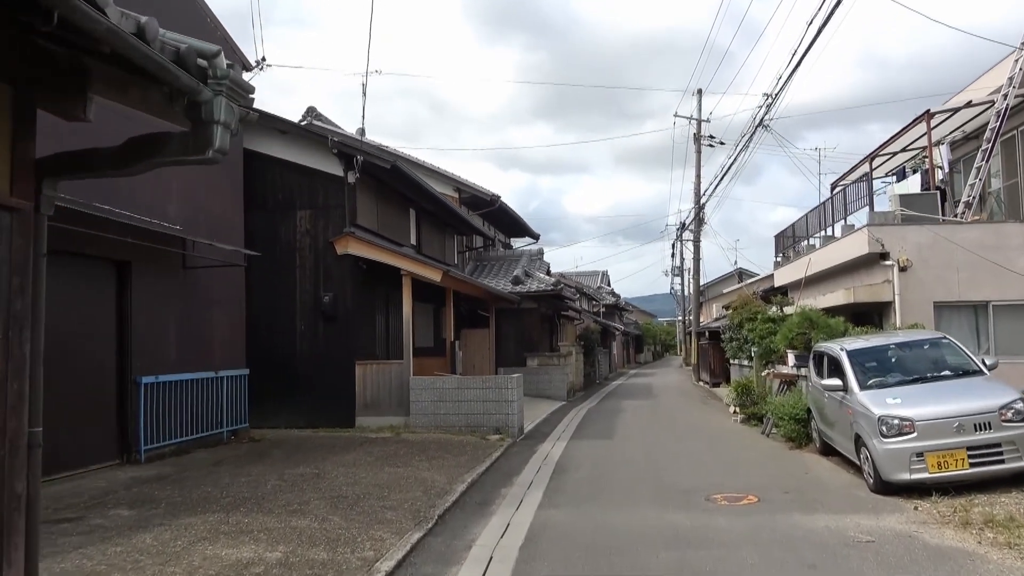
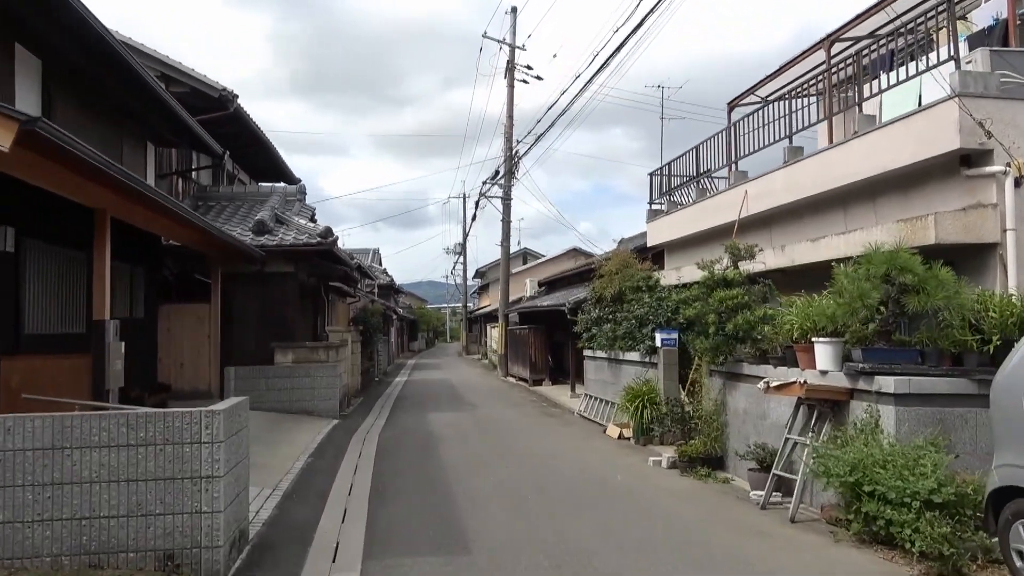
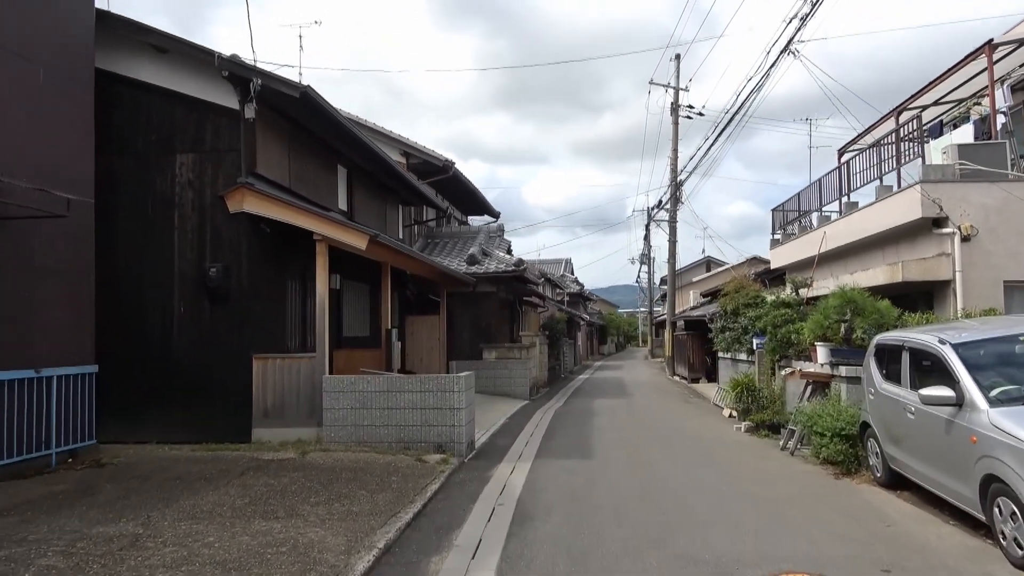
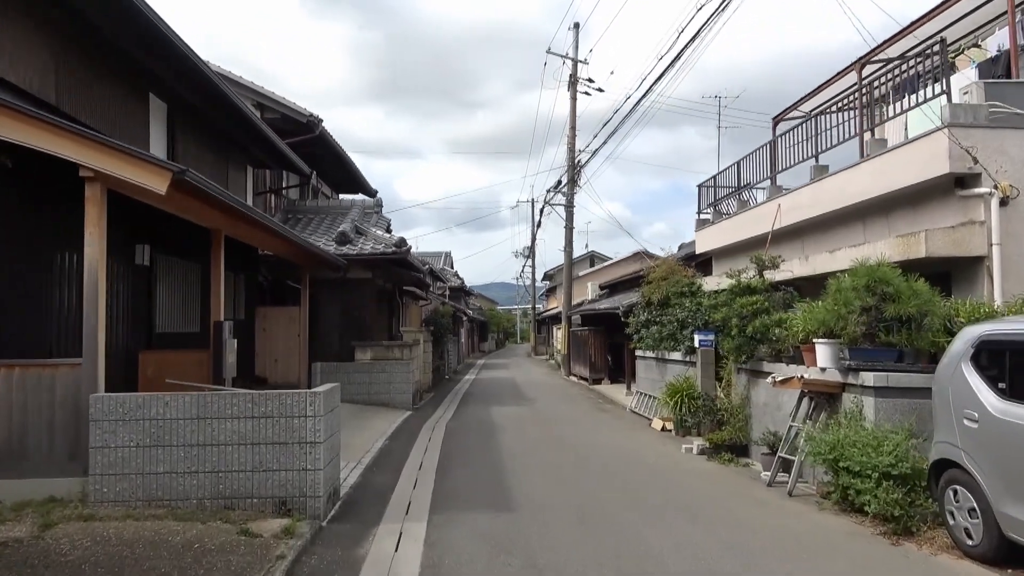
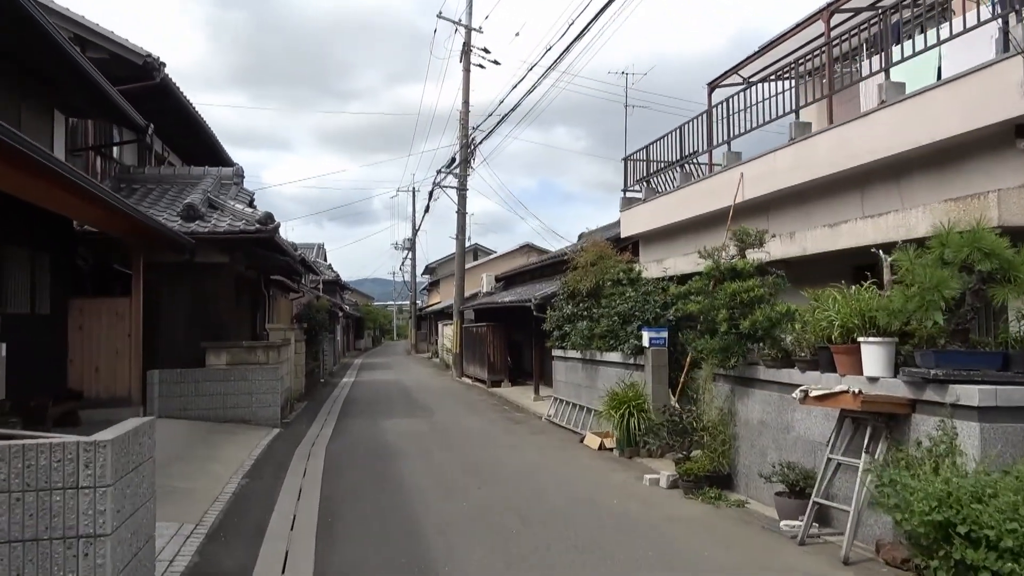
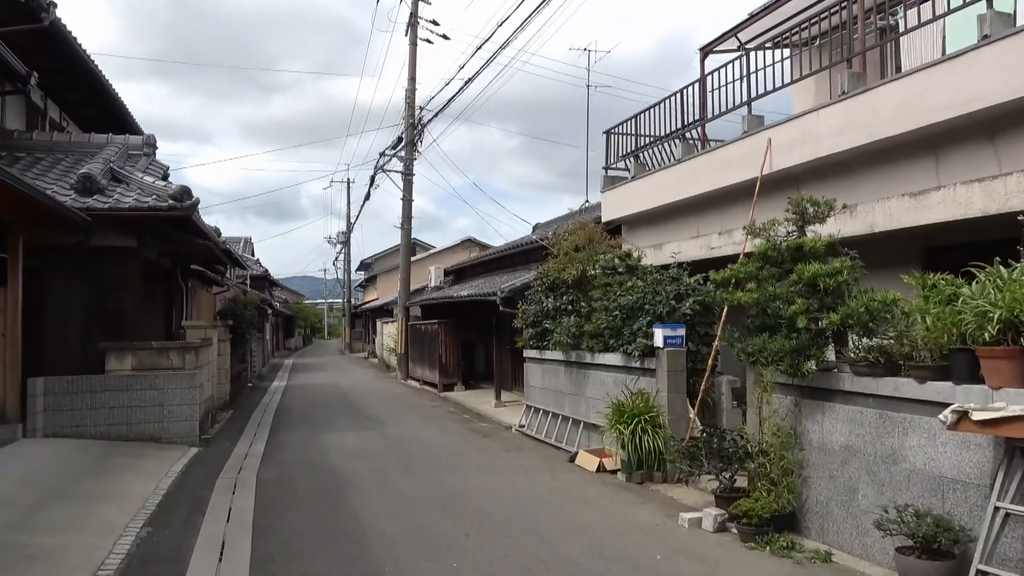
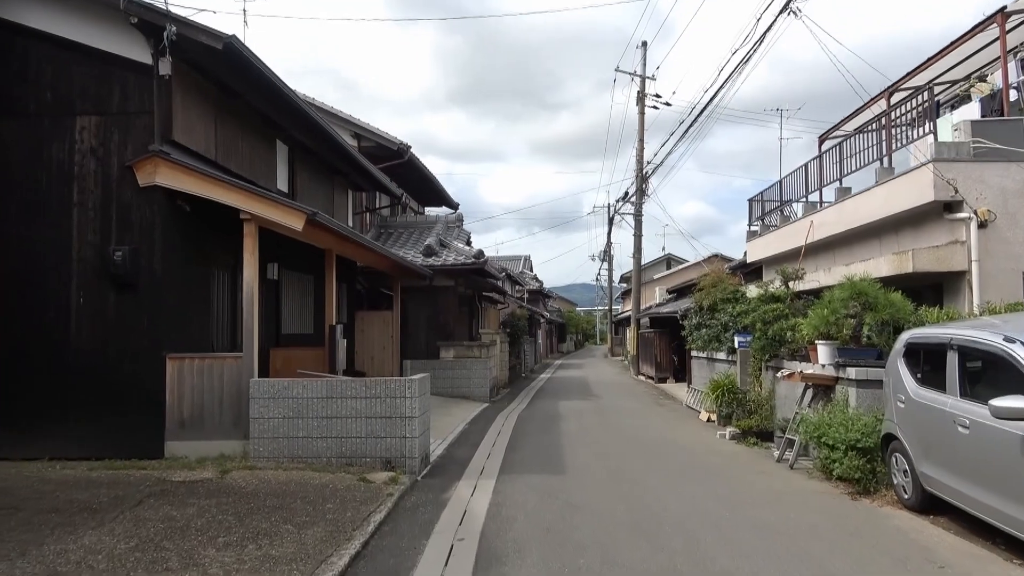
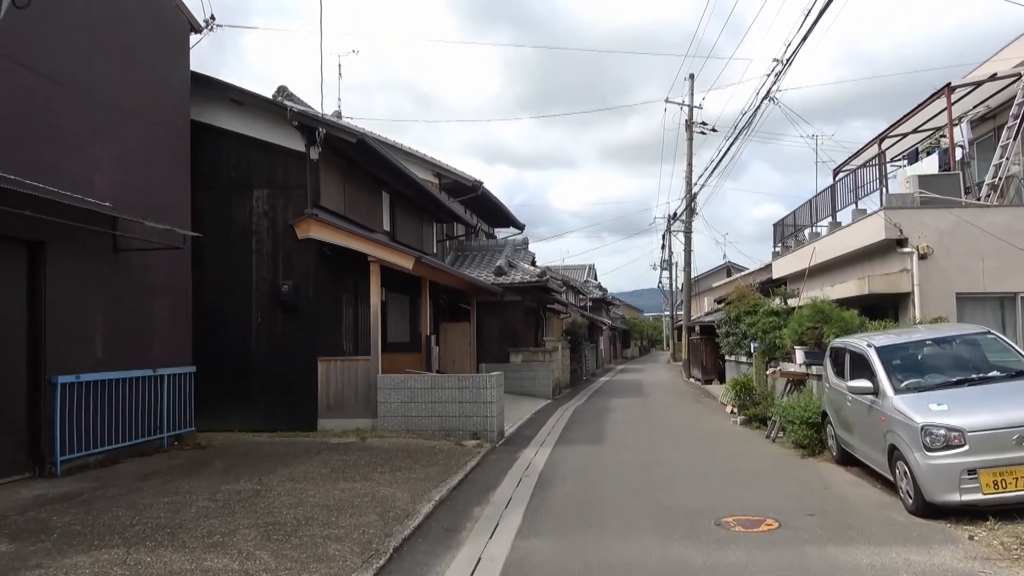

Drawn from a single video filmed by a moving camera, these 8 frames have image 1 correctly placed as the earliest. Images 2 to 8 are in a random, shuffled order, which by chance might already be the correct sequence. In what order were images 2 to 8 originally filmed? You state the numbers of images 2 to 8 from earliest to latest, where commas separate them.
8, 3, 7, 4, 2, 5, 6
